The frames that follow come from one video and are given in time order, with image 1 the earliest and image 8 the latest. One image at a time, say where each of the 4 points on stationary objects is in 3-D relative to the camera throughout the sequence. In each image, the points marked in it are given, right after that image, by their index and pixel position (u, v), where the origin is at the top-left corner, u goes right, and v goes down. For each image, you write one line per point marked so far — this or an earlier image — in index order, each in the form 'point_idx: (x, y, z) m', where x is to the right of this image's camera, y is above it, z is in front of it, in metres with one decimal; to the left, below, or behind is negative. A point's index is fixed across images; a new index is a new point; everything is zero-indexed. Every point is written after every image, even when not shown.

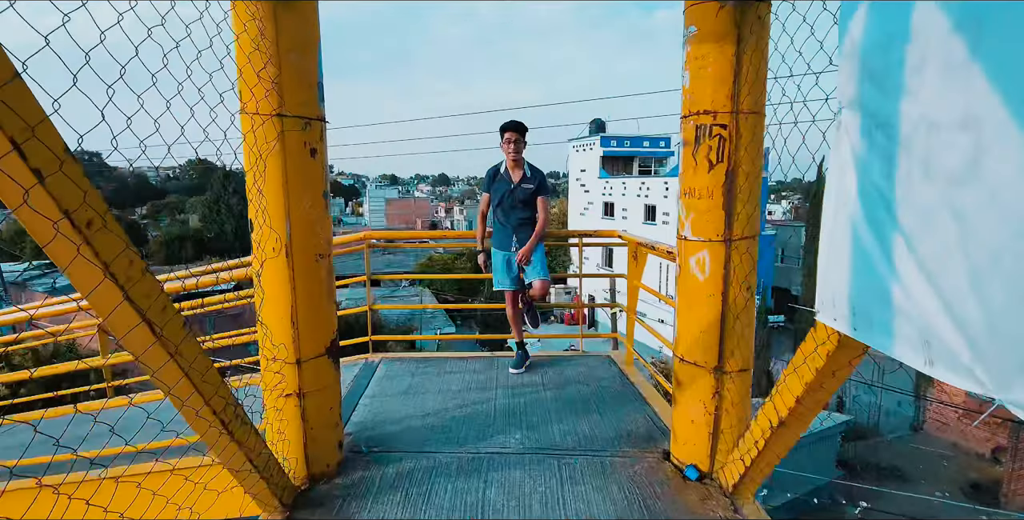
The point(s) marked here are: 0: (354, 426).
0: (-0.7, -0.7, +2.4) m
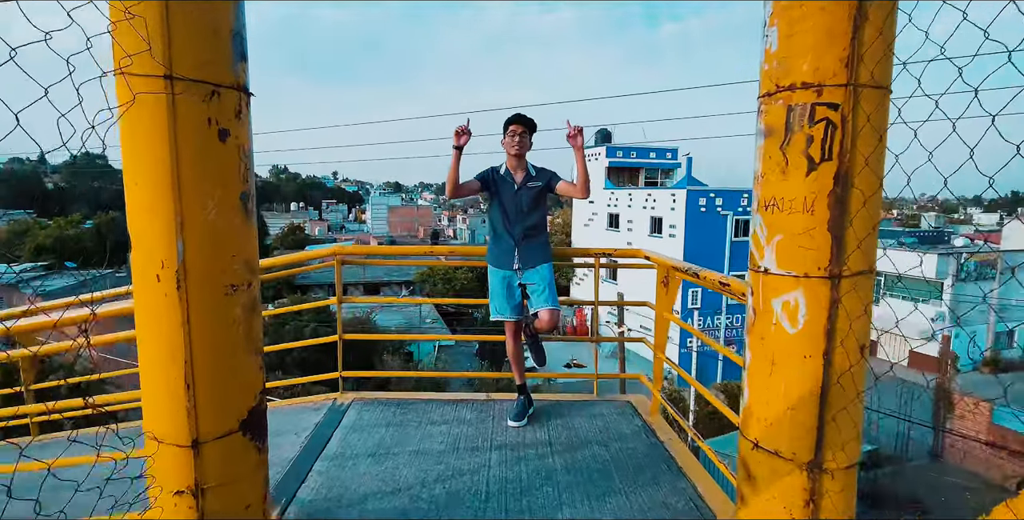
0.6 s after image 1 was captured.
0: (-0.7, -0.8, +1.9) m
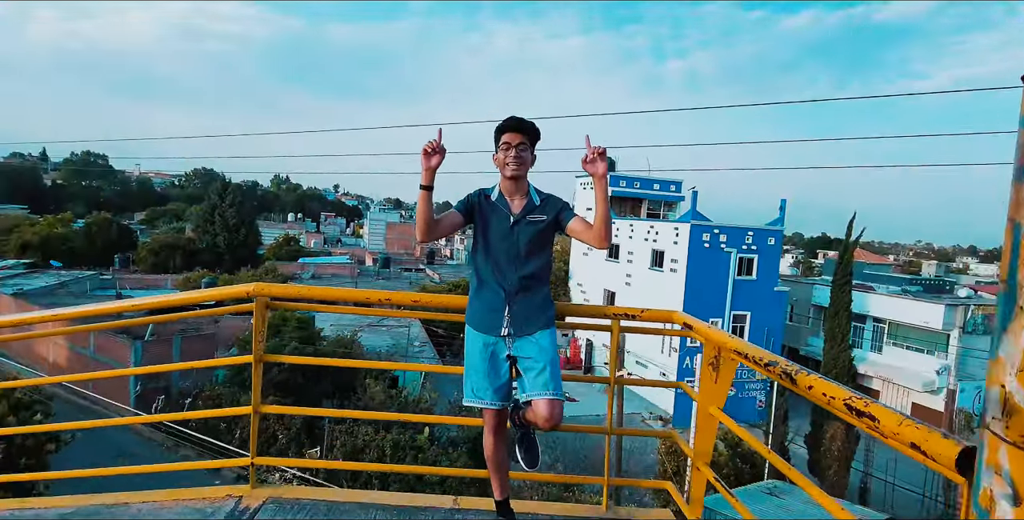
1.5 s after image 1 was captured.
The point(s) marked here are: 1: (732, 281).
0: (-0.8, -0.9, +1.2) m
1: (+6.7, -0.6, +16.8) m
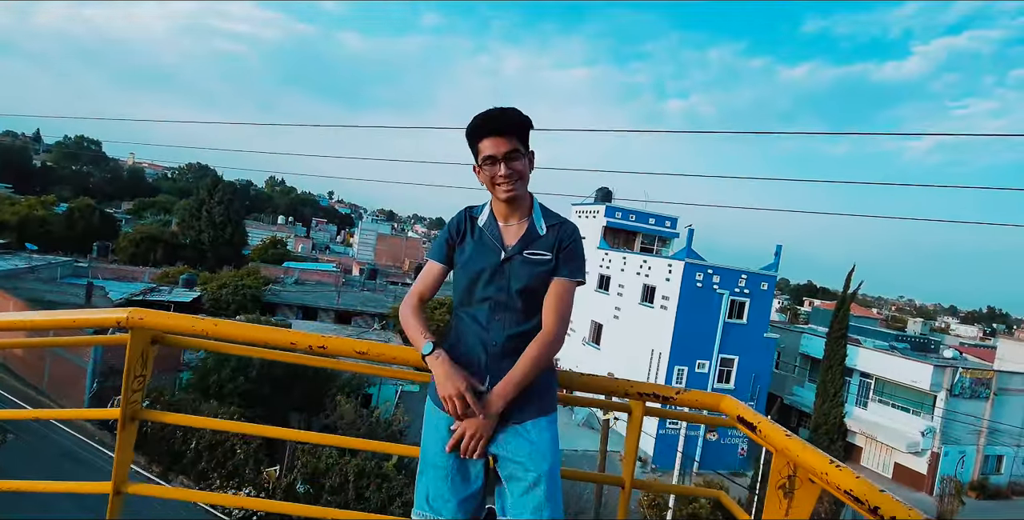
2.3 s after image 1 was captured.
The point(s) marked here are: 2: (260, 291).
0: (-0.9, -0.9, +0.7) m
1: (+6.3, -1.9, +16.4) m
2: (-9.2, -1.1, +19.9) m
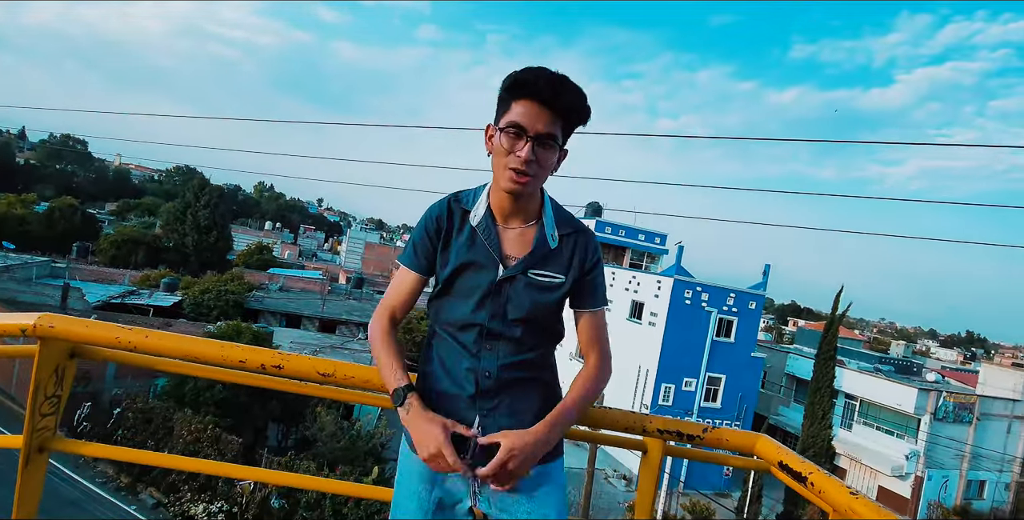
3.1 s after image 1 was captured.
0: (-0.9, -0.9, +0.5) m
1: (+5.9, -2.4, +16.3) m
2: (-9.6, -1.3, +19.5) m
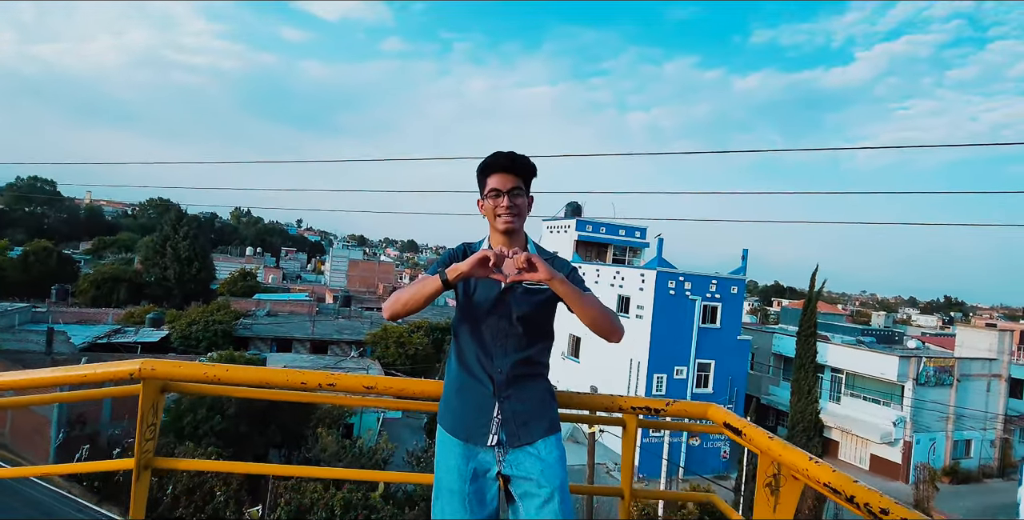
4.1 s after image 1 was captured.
0: (-0.8, -1.0, +0.8) m
1: (+5.7, -2.1, +16.7) m
2: (-10.0, -2.3, +19.5) m
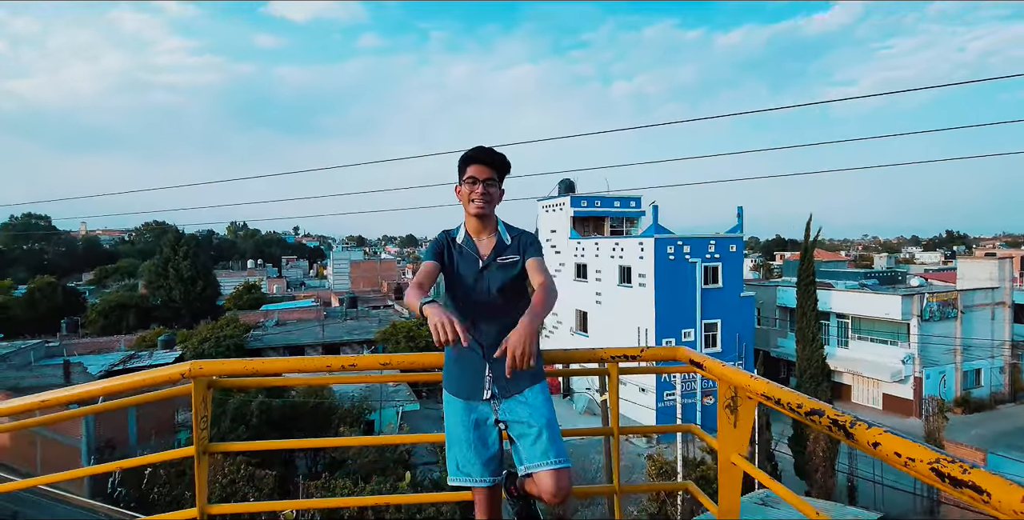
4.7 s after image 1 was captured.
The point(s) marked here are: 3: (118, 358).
0: (-0.7, -1.1, +1.0) m
1: (+5.8, -1.0, +16.9) m
2: (-9.7, -2.8, +19.8) m
3: (-13.9, -3.5, +19.3) m
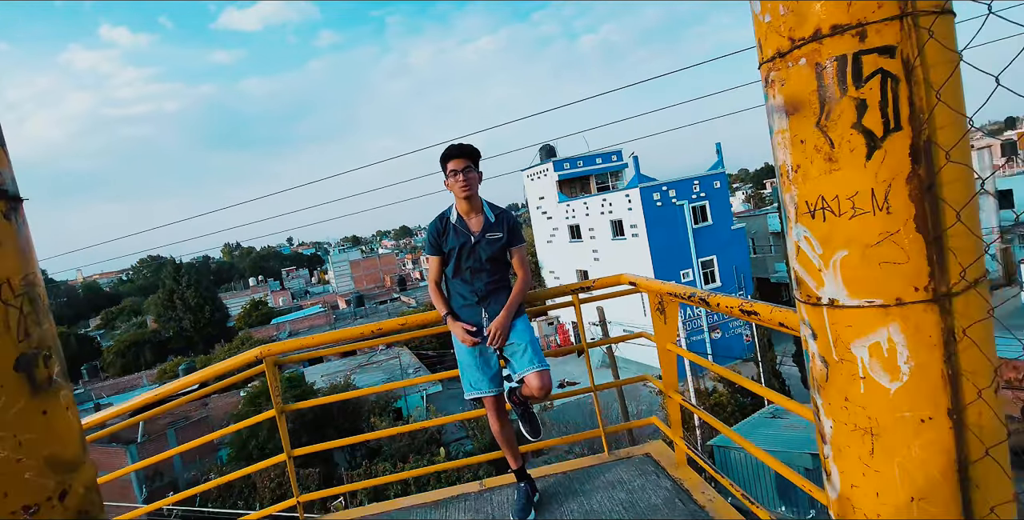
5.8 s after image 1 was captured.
0: (-0.6, -1.1, +1.4) m
1: (+5.7, +0.9, +17.4) m
2: (-9.3, -3.5, +20.3) m
3: (-13.3, -4.8, +19.9) m
